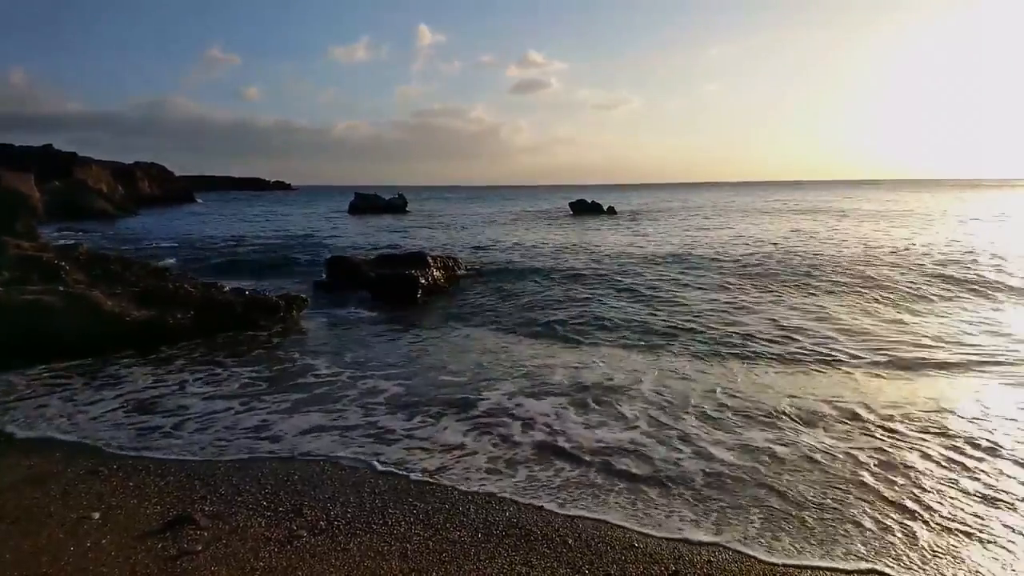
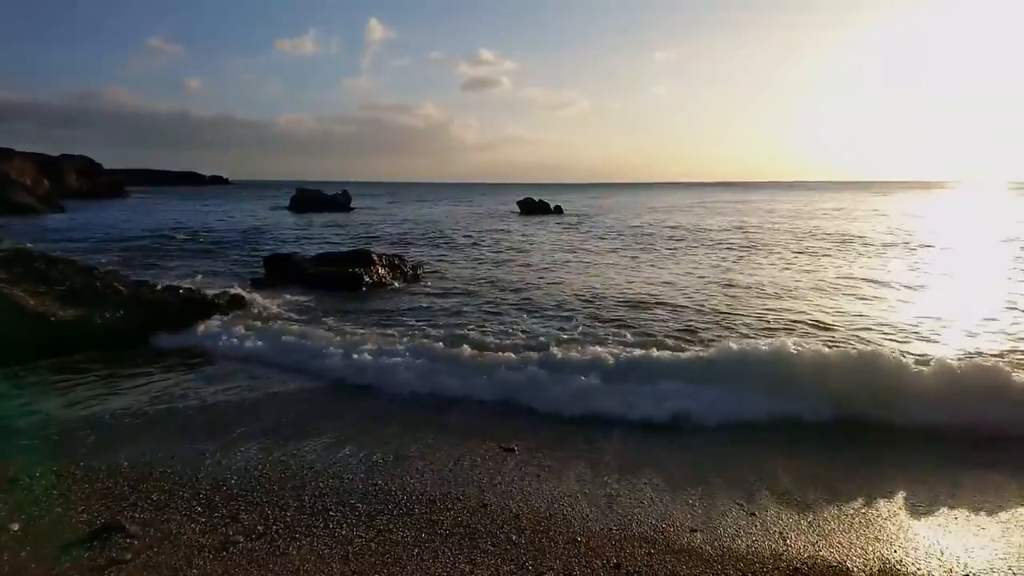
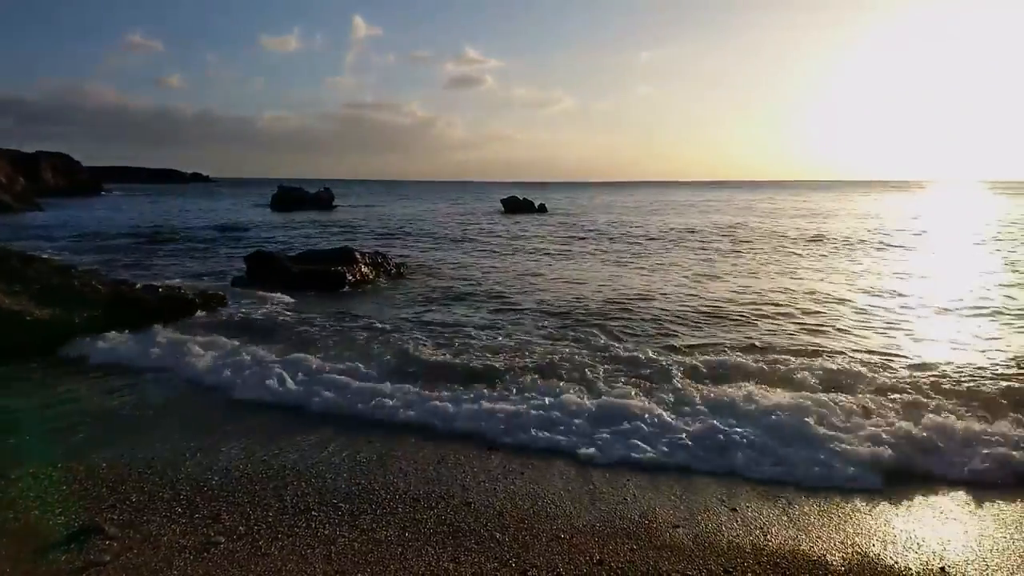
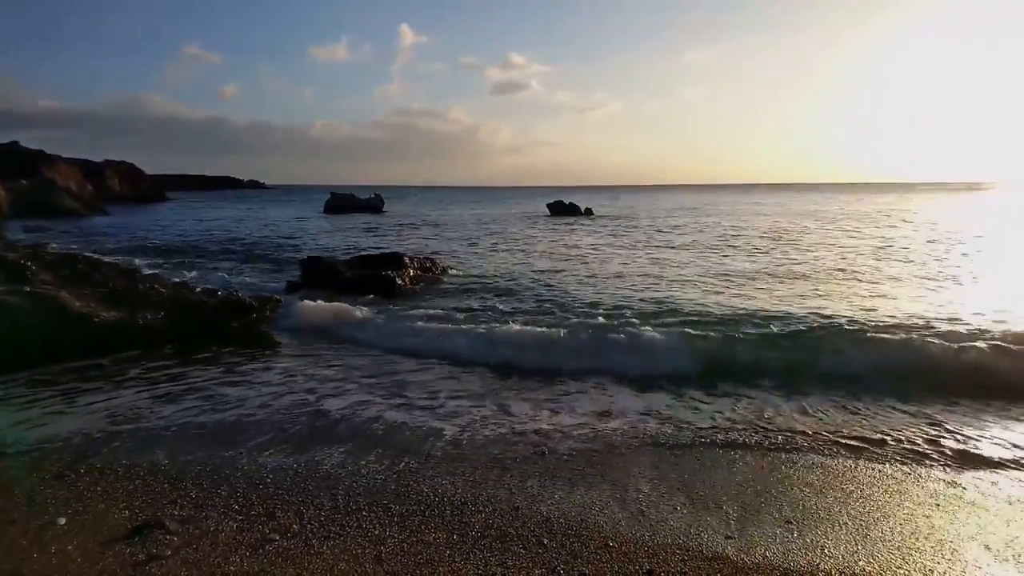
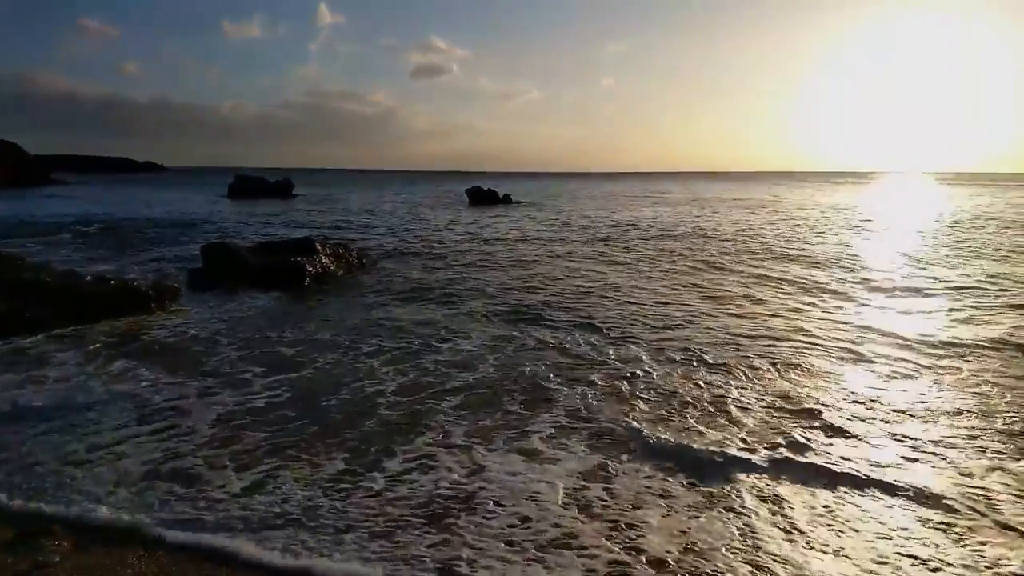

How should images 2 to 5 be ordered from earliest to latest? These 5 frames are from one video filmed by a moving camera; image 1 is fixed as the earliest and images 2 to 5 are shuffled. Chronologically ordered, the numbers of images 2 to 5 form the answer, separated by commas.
4, 2, 3, 5
